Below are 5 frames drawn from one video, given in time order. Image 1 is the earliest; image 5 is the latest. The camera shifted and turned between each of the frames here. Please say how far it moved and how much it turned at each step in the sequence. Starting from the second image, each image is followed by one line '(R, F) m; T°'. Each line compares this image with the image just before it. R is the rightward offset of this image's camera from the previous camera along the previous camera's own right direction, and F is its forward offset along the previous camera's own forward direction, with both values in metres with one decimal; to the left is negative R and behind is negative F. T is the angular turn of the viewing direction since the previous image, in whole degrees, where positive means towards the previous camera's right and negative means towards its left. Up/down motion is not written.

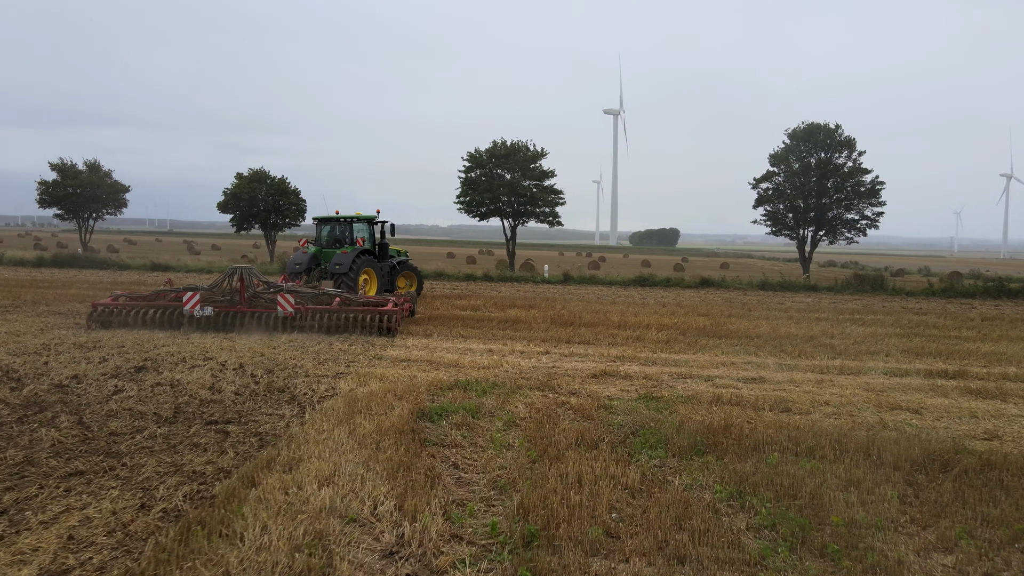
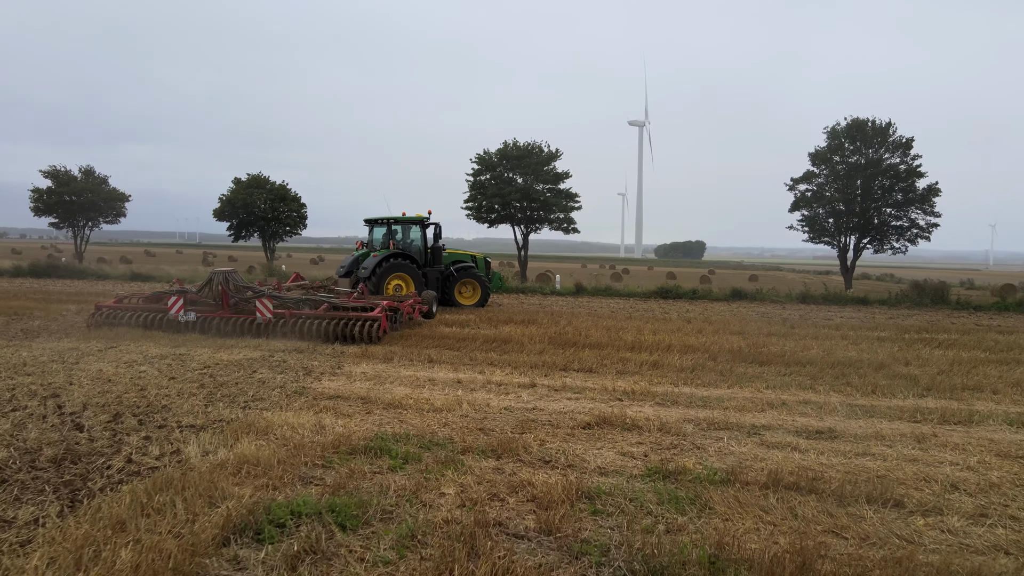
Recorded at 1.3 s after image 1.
(+0.5, +2.2) m; -2°
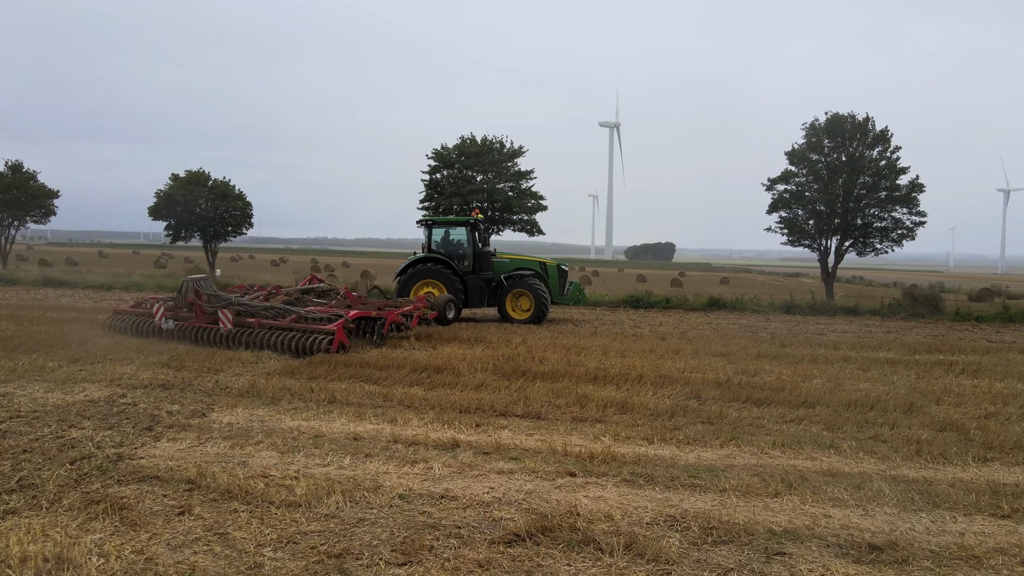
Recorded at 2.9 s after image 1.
(+0.4, +1.9) m; +2°
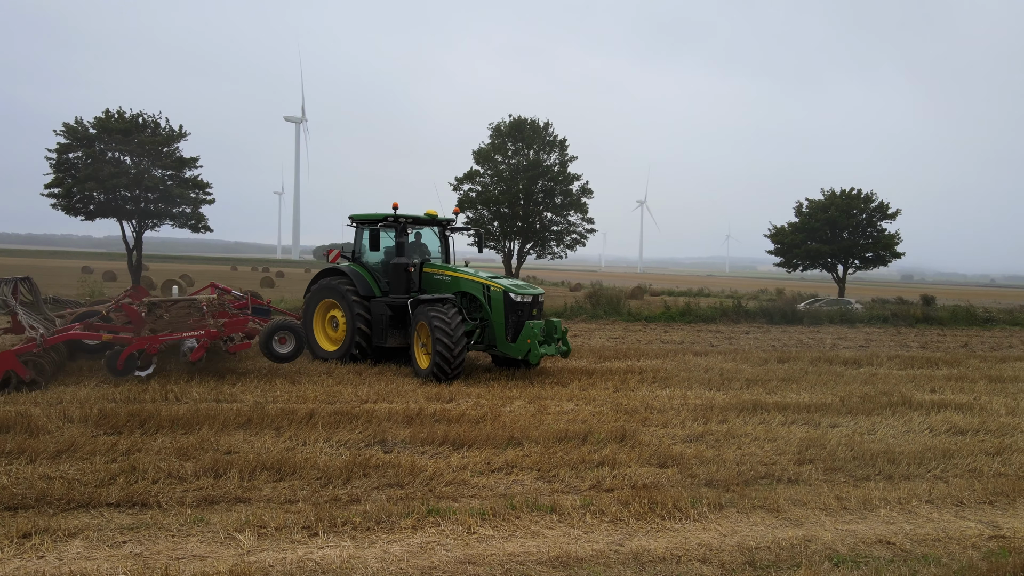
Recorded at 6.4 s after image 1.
(+0.4, +1.6) m; +24°
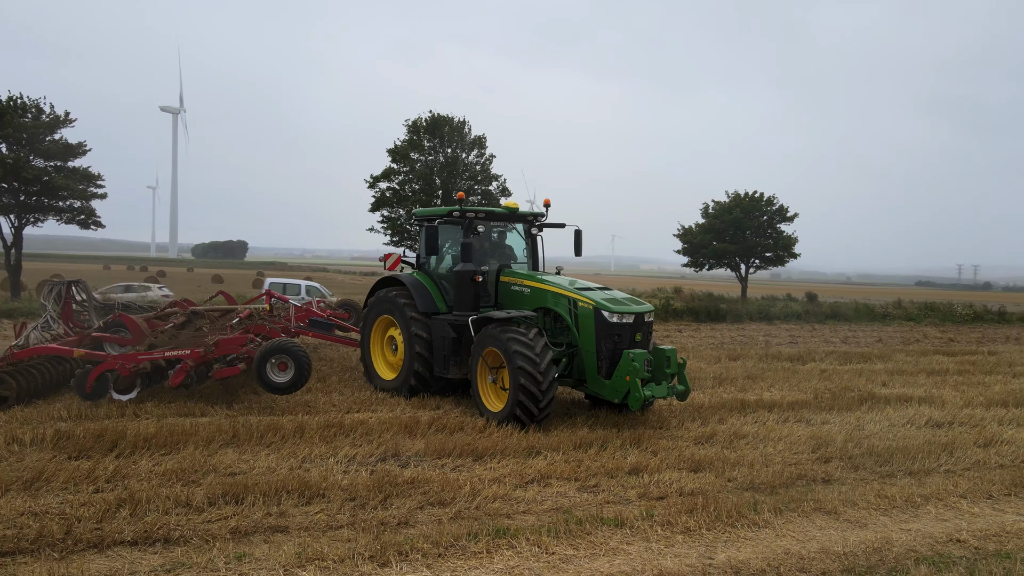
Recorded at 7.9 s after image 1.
(-0.9, +0.3) m; +8°
